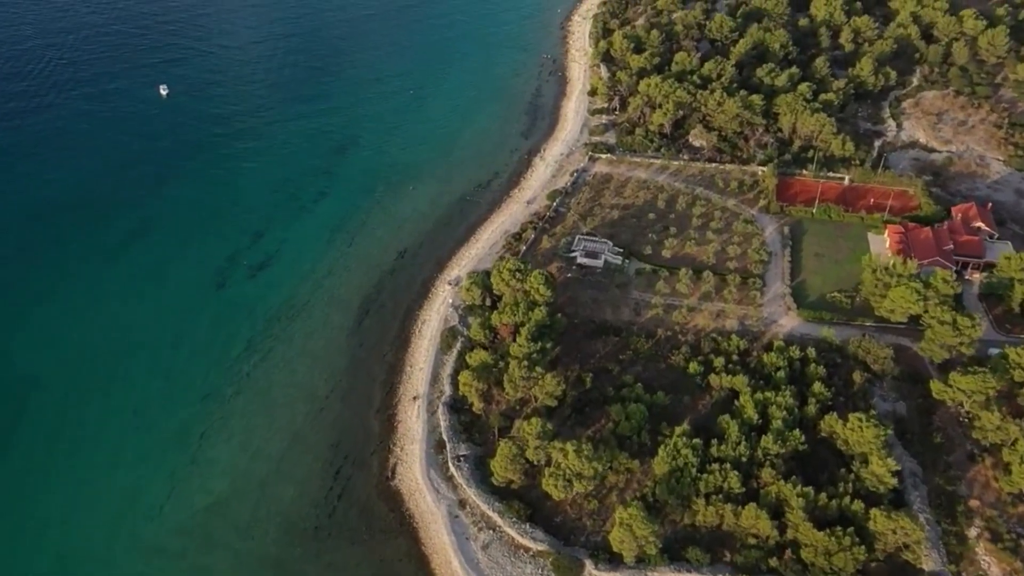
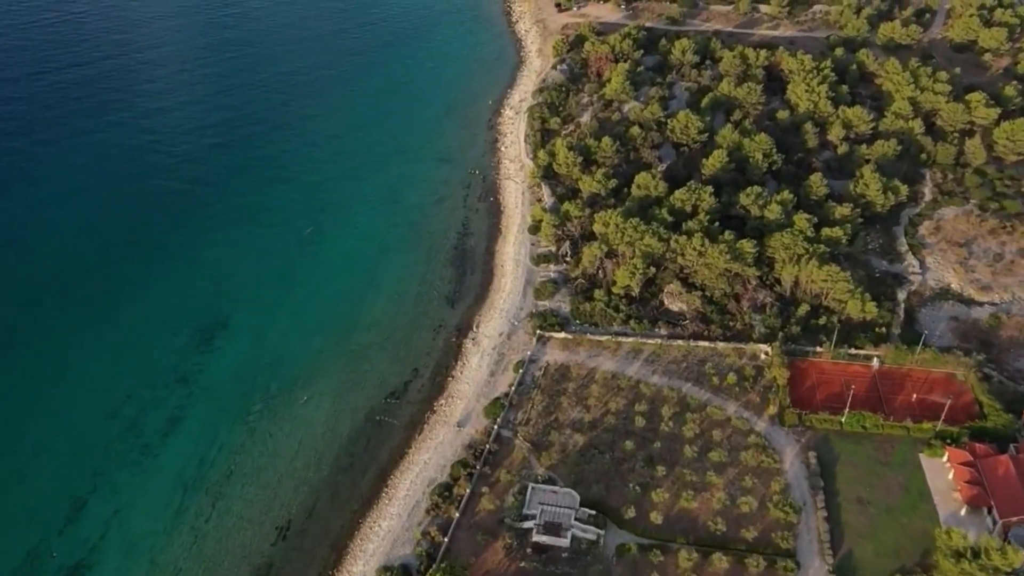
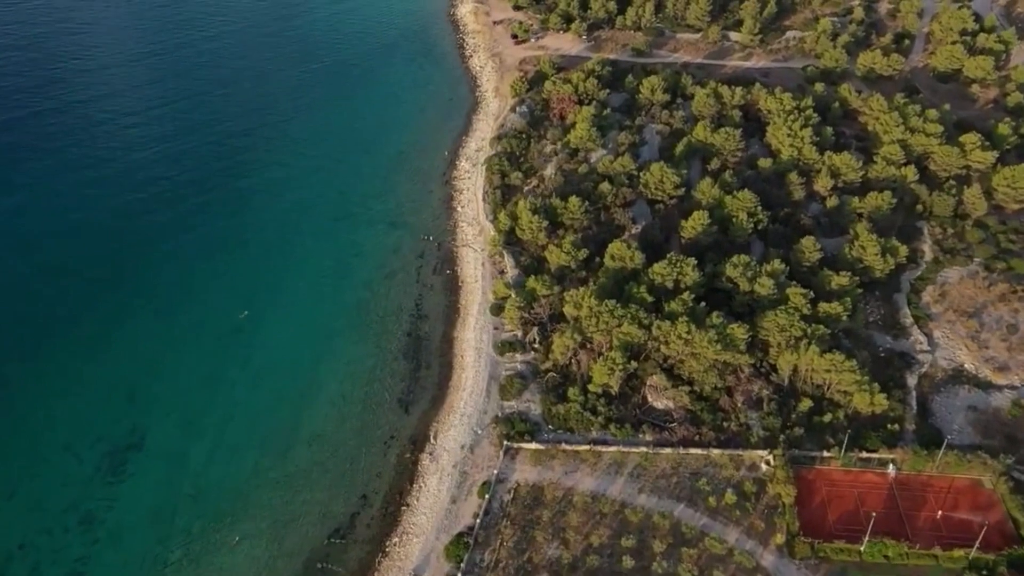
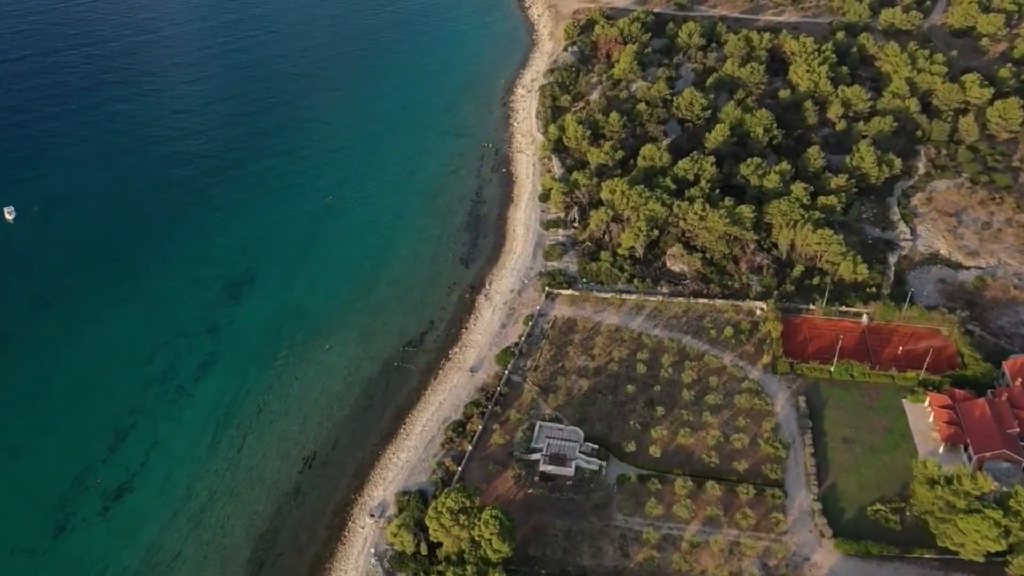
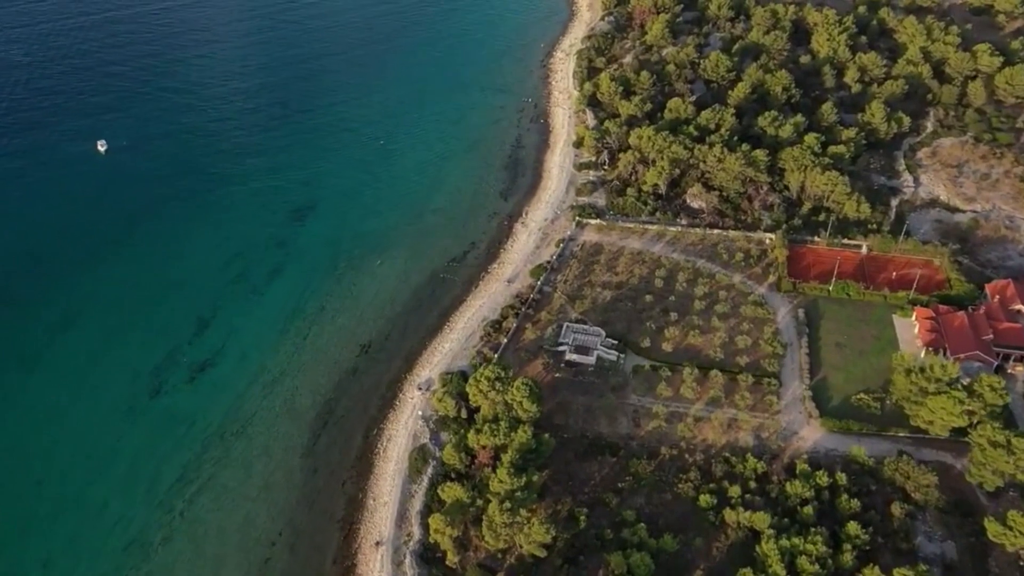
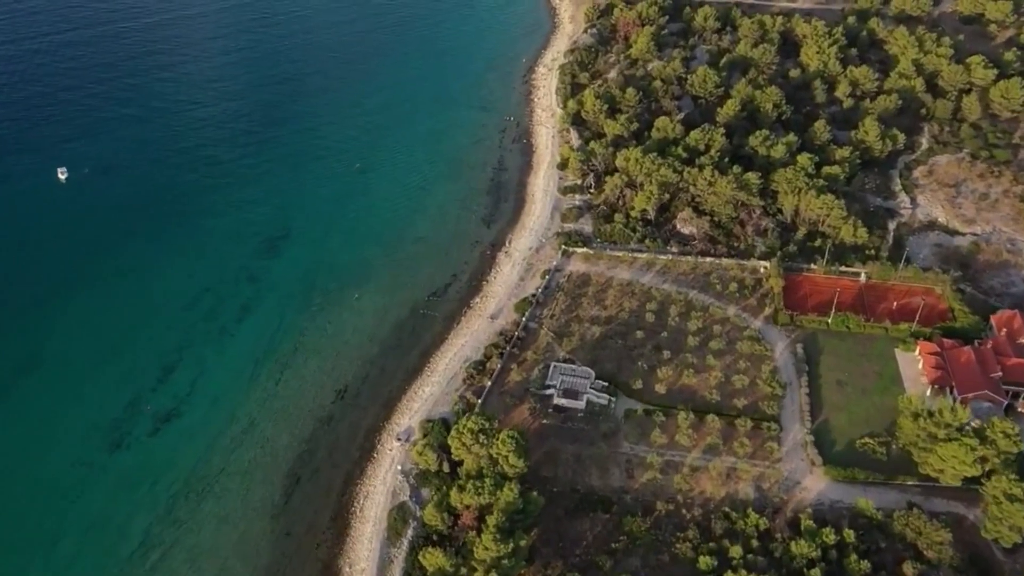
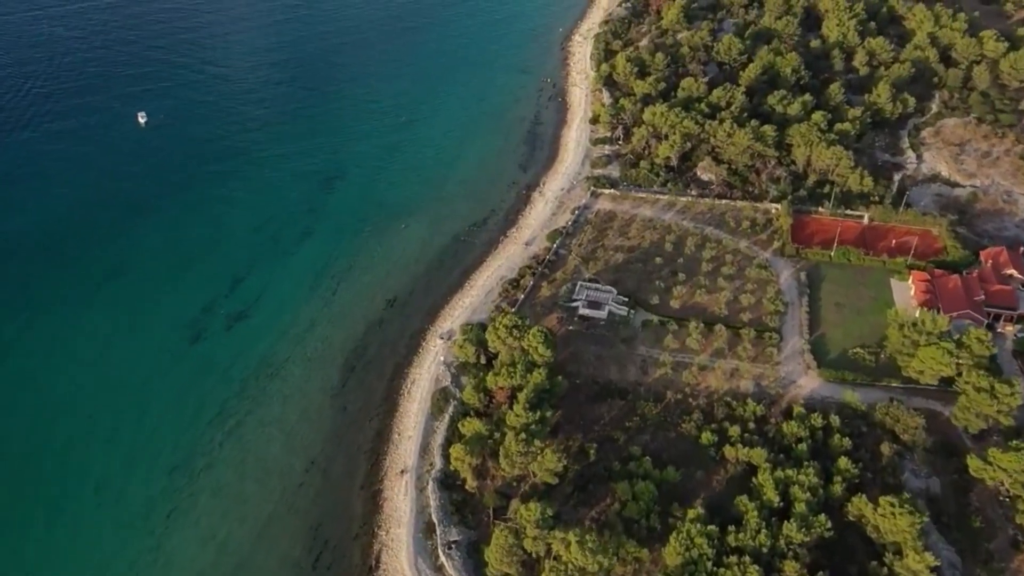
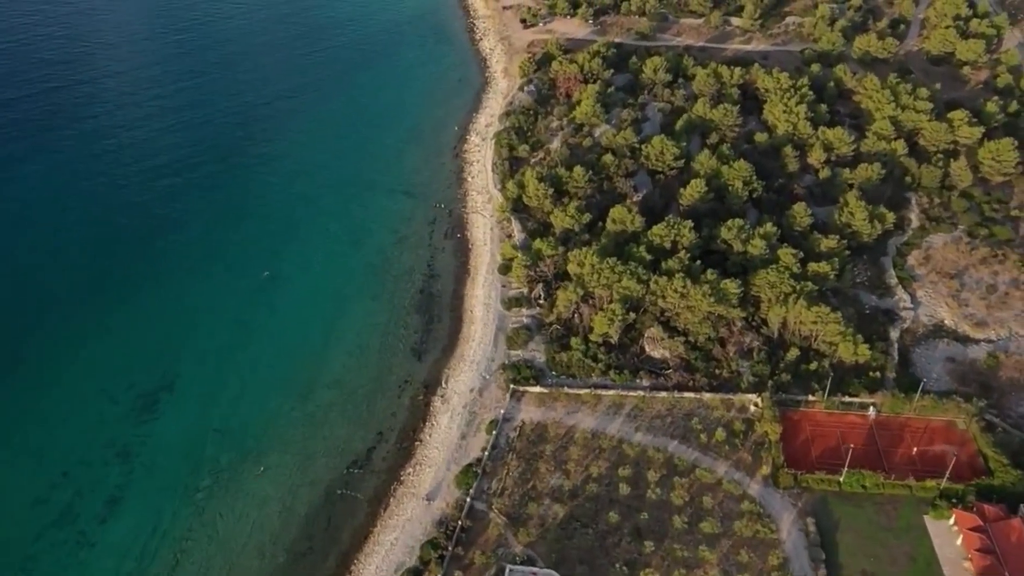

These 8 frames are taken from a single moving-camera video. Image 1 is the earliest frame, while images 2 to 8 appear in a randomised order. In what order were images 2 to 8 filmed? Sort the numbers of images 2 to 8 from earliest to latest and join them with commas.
7, 5, 6, 4, 2, 8, 3
